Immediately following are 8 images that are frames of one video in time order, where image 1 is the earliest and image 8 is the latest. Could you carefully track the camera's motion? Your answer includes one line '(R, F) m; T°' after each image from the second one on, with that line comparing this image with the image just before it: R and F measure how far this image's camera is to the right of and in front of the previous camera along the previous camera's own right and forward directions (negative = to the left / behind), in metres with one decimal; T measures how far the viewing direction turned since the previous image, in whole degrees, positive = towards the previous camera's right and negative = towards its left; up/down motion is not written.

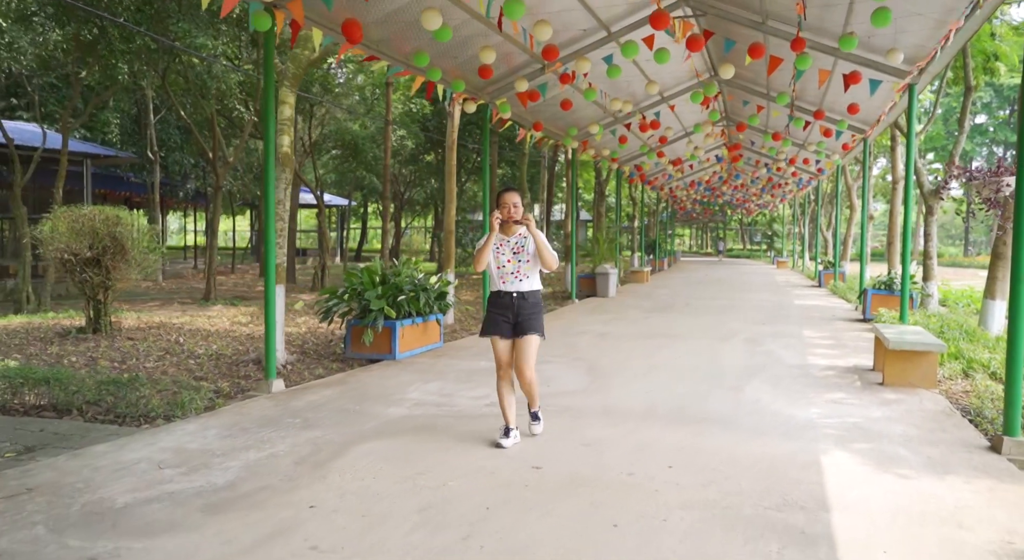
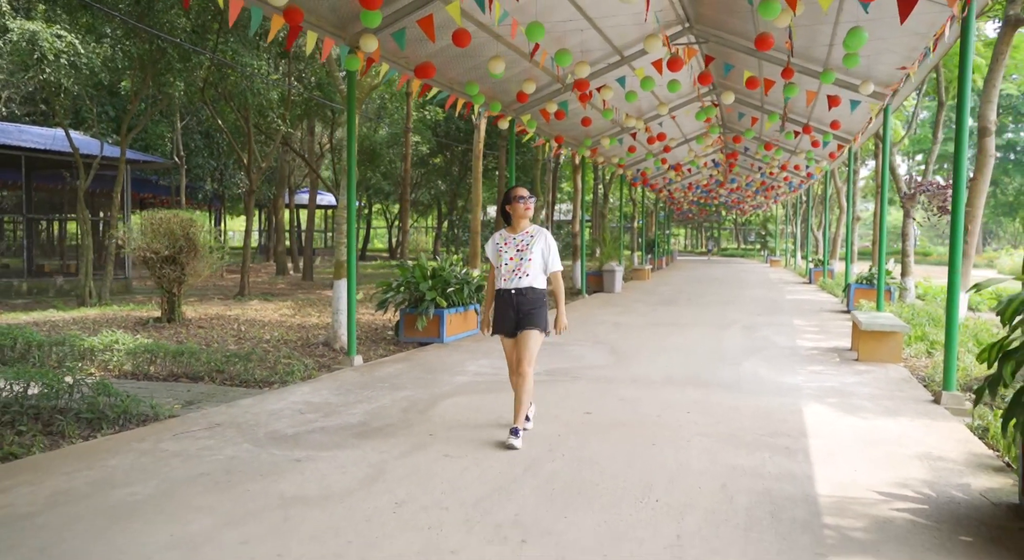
(-0.4, -1.1) m; 0°
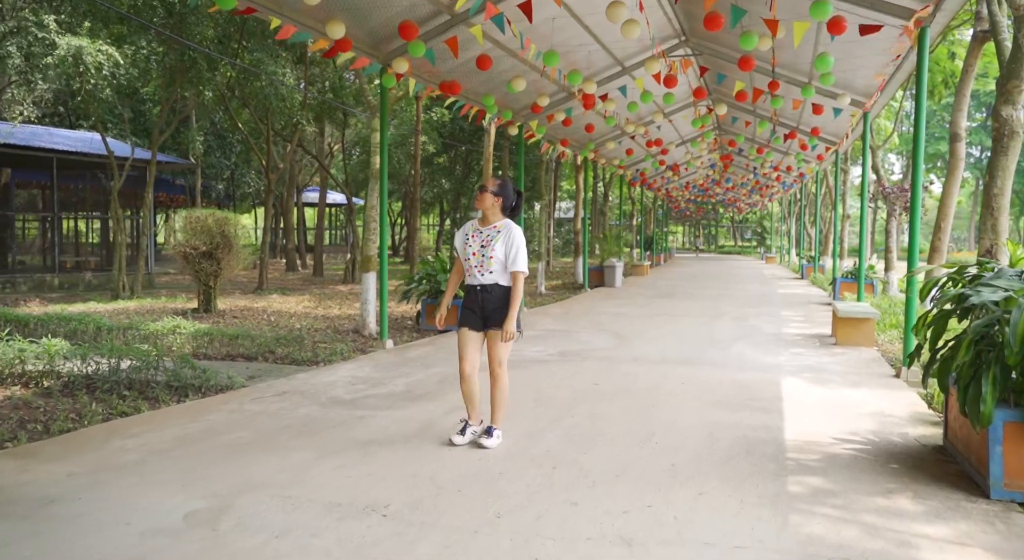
(-0.2, -0.8) m; 0°
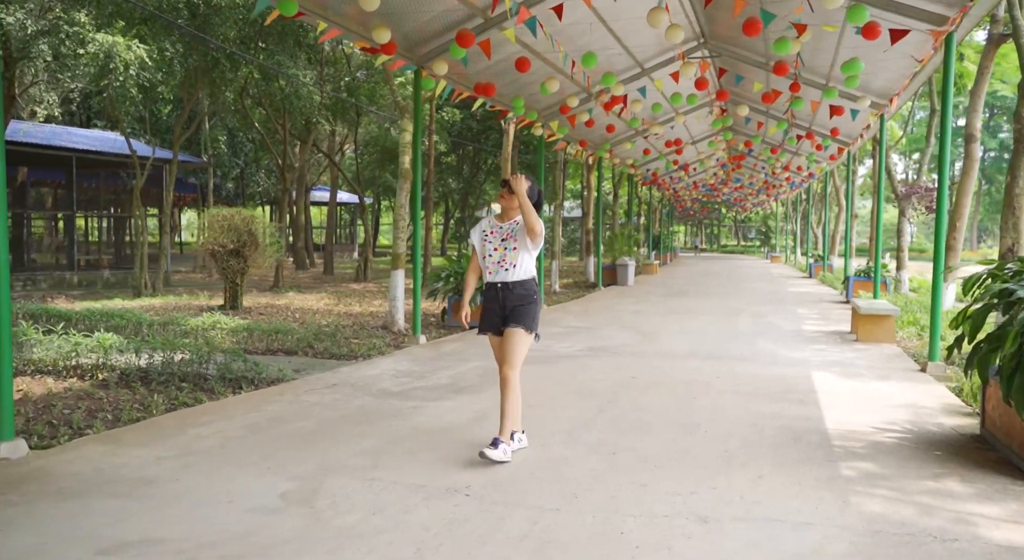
(-0.3, -0.2) m; 0°
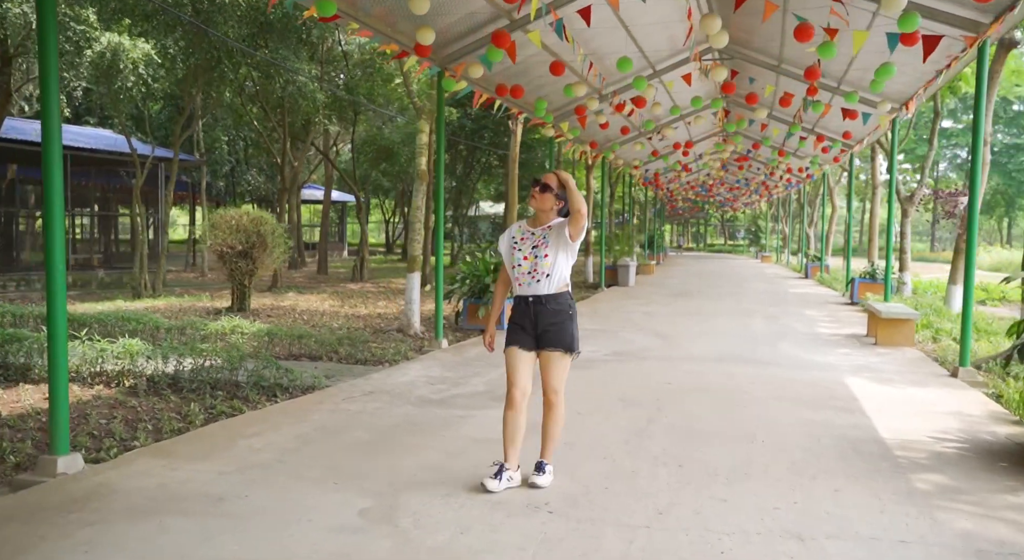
(-0.4, +0.1) m; +1°
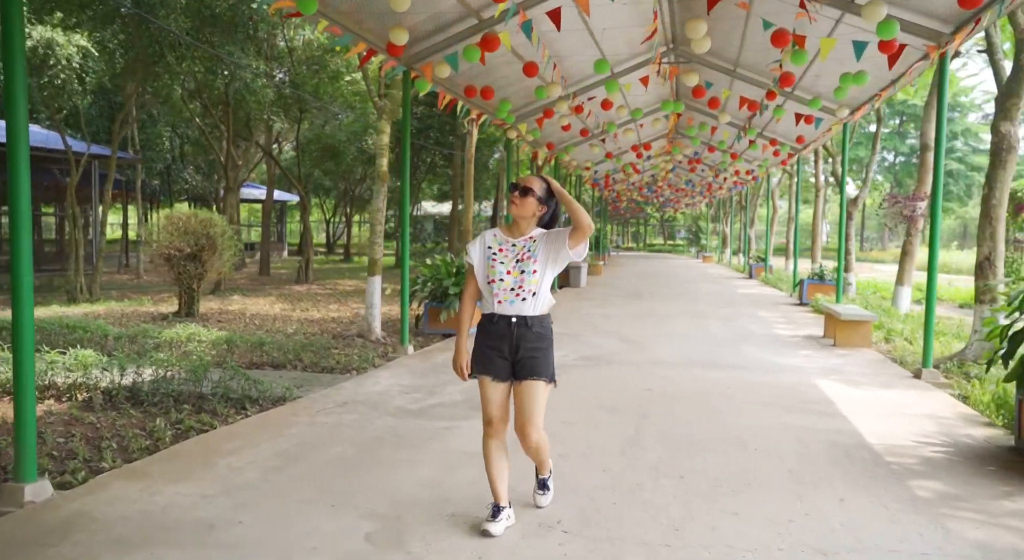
(-0.3, +0.1) m; +5°
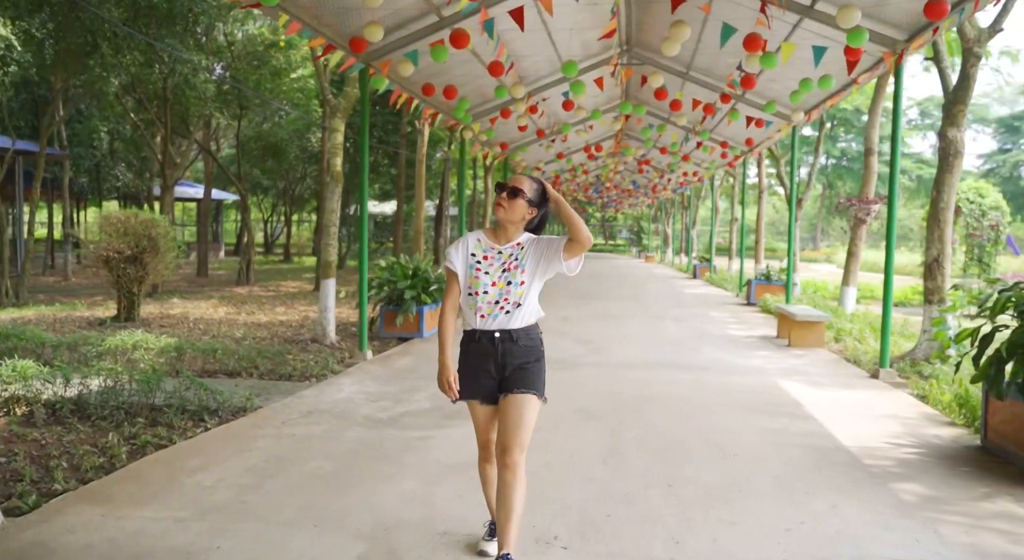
(-0.2, +0.1) m; +5°
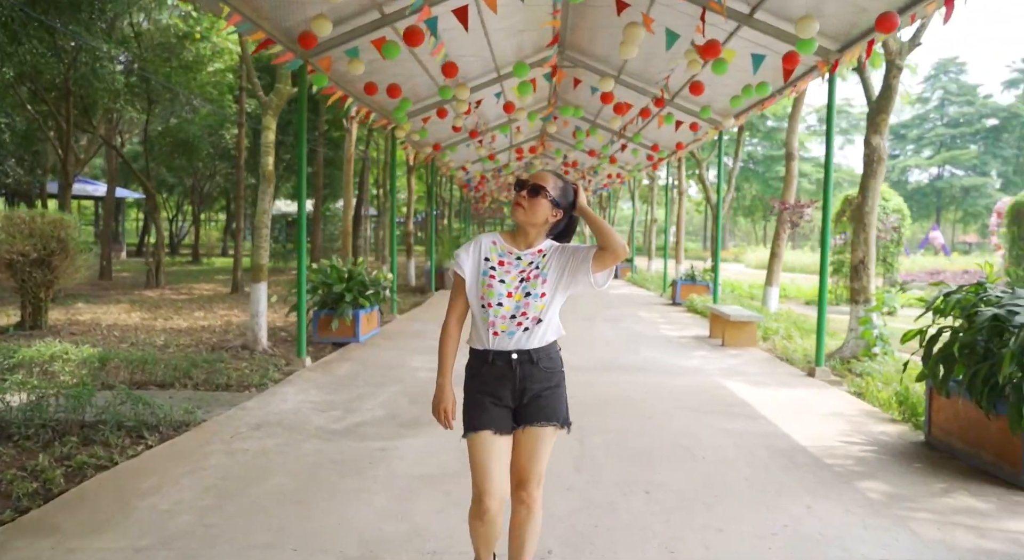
(-0.3, +0.1) m; +7°
